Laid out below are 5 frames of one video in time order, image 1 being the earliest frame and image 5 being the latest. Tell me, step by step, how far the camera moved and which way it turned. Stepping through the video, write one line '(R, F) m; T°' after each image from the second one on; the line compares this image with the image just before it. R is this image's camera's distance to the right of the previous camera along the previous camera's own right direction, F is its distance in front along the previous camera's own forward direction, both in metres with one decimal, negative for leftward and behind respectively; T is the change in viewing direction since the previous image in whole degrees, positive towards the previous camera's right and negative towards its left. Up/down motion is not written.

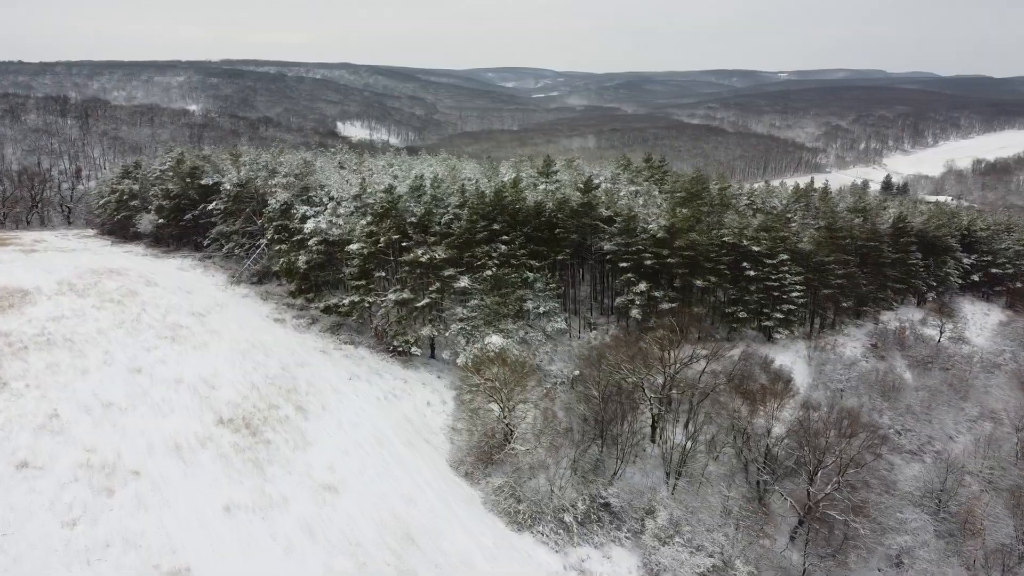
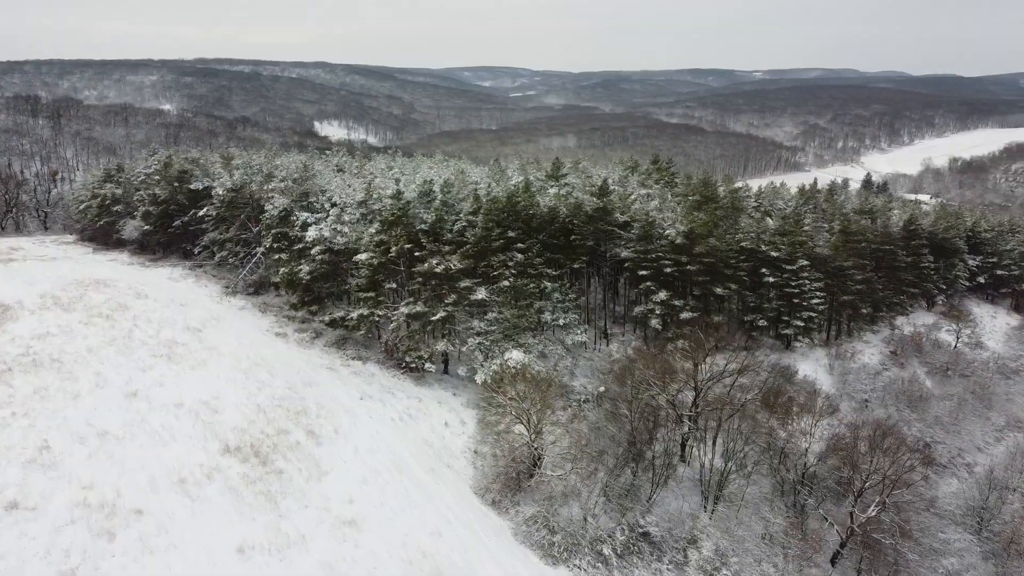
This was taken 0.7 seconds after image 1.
(-1.4, +1.6) m; +2°
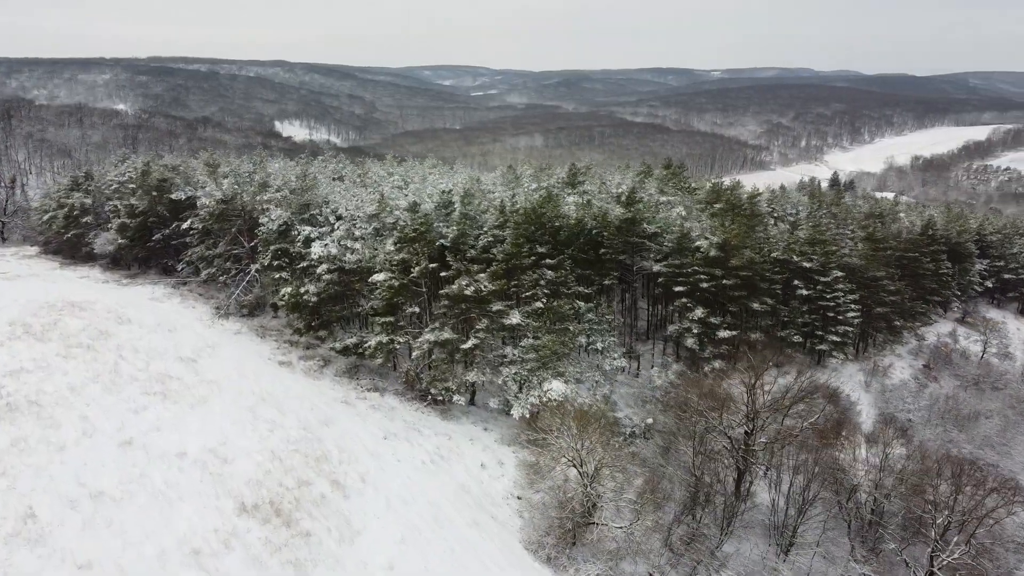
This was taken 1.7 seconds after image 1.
(-2.3, +2.7) m; +3°
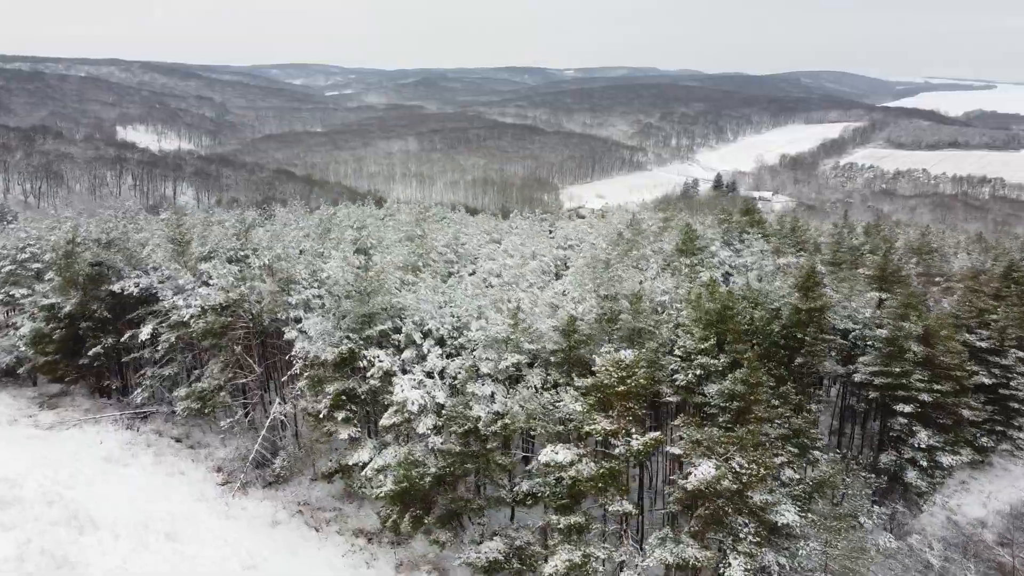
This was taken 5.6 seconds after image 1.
(-7.6, +9.9) m; +10°
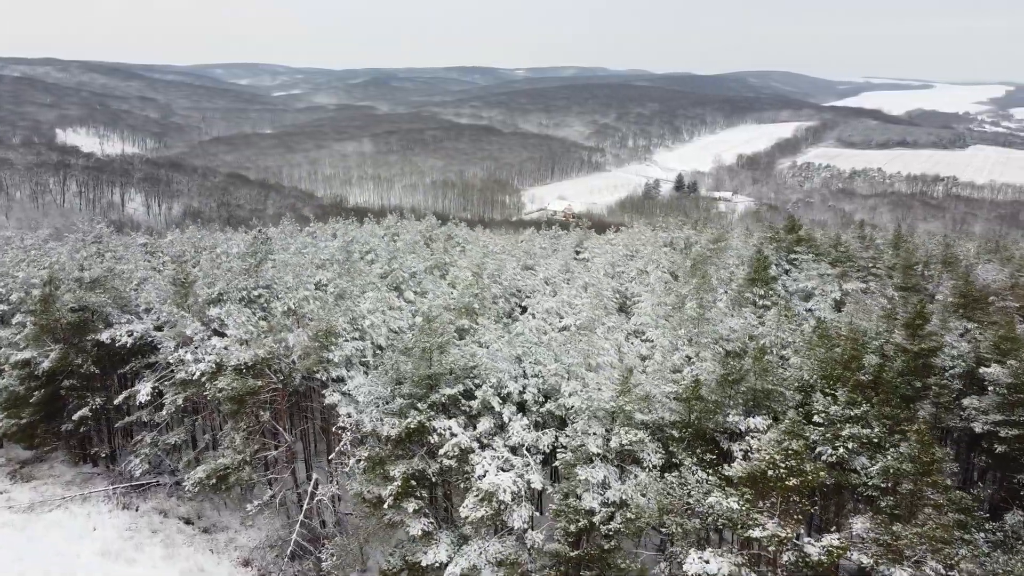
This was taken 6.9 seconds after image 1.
(-2.8, +3.3) m; +3°
